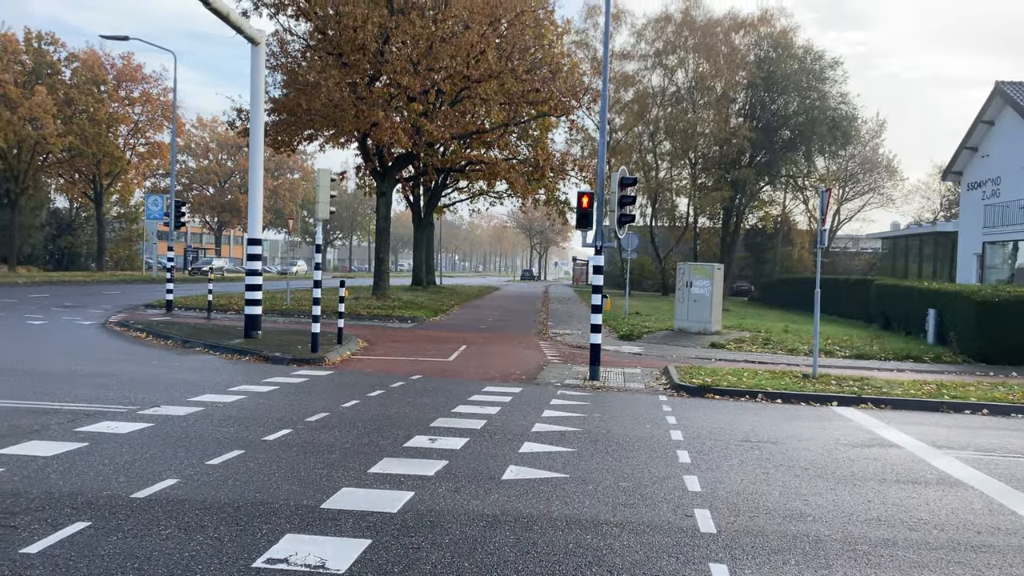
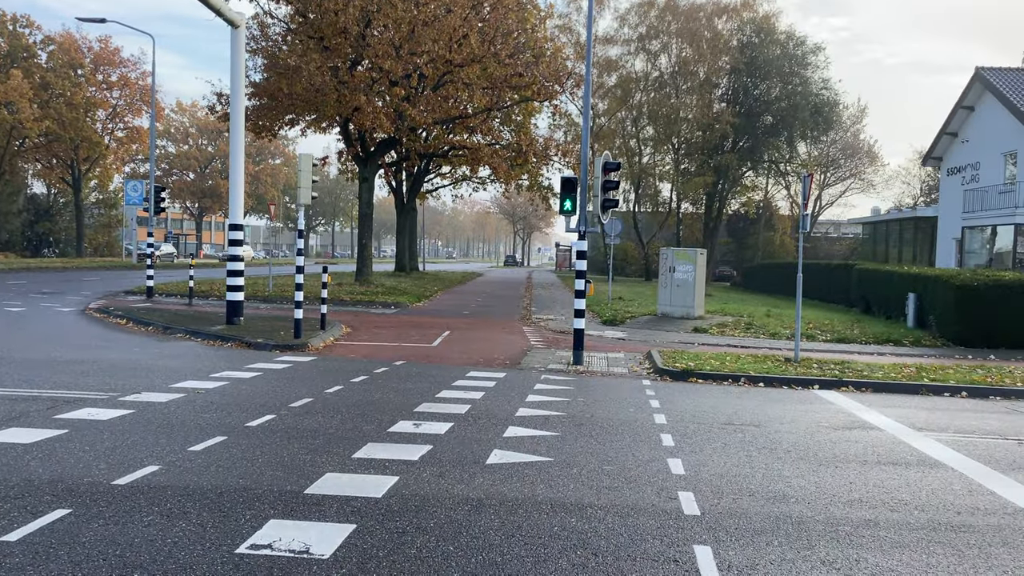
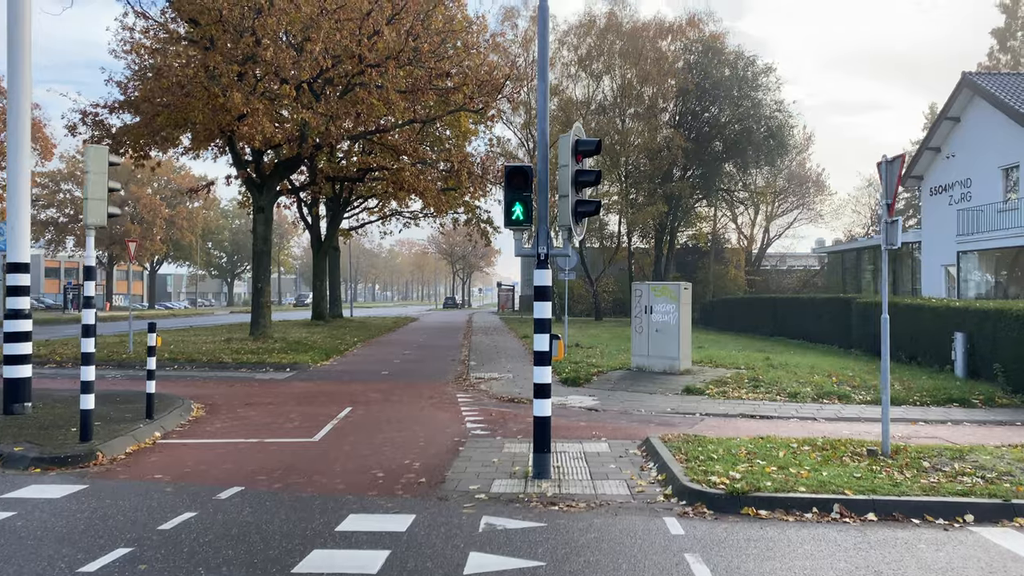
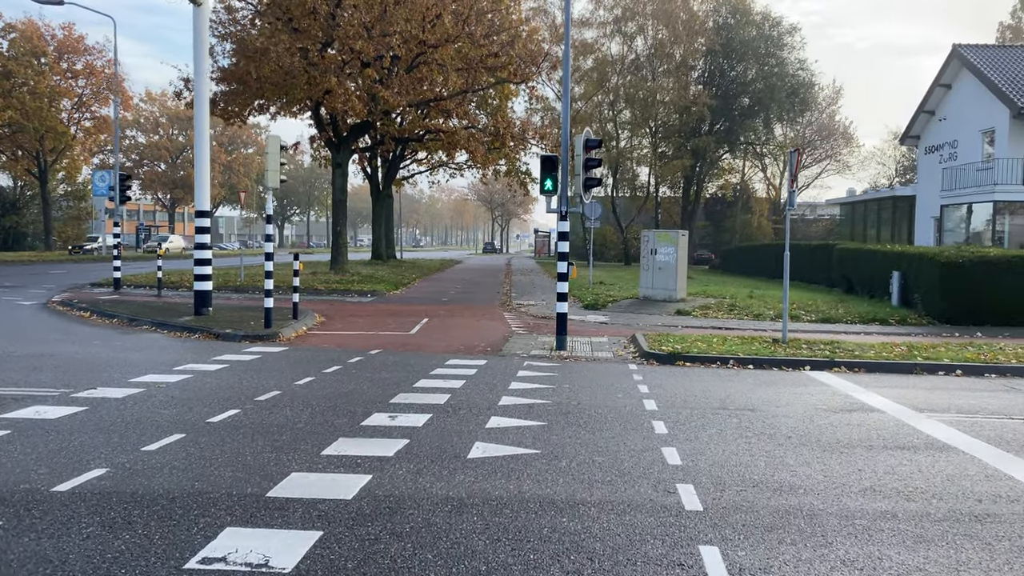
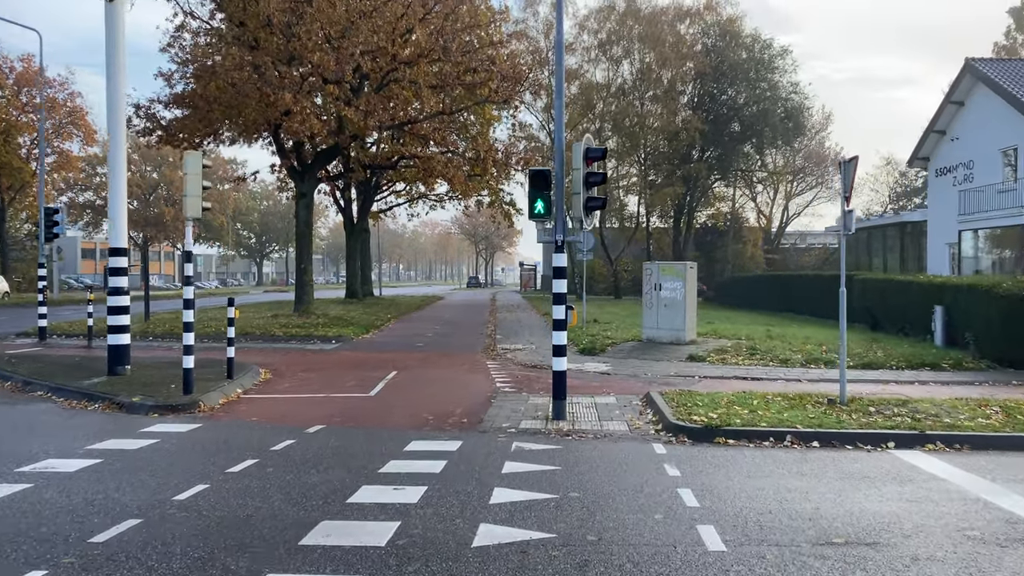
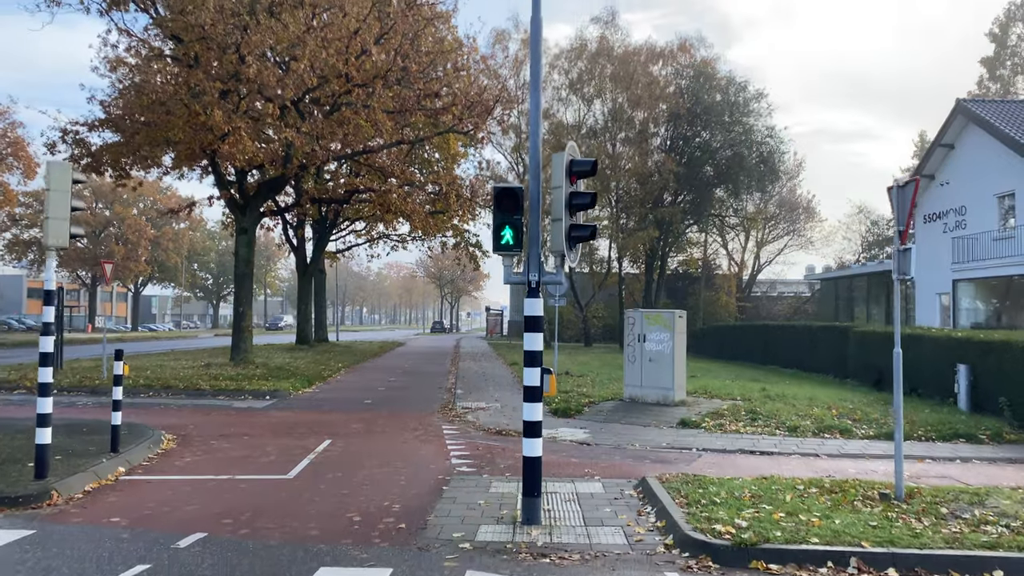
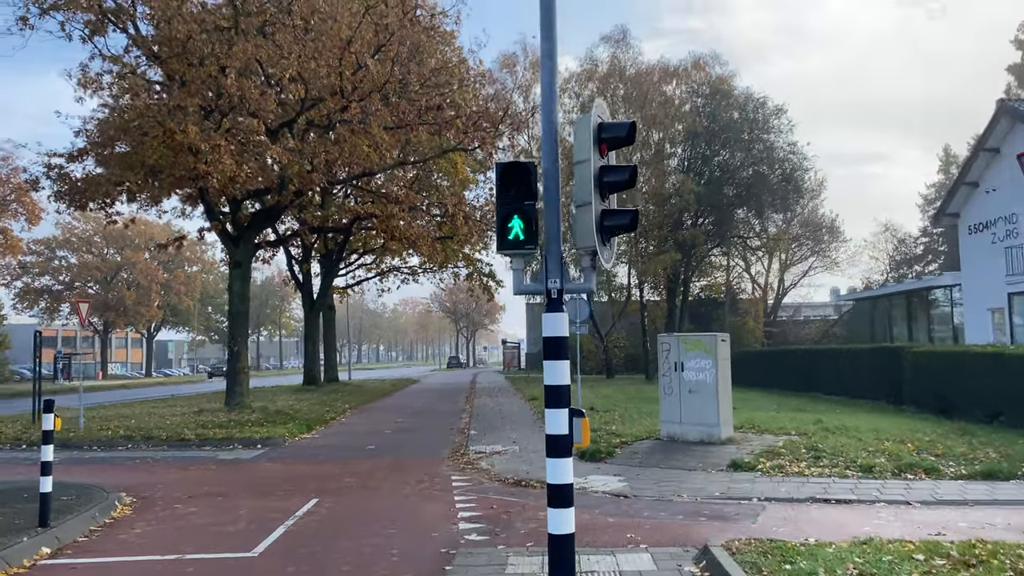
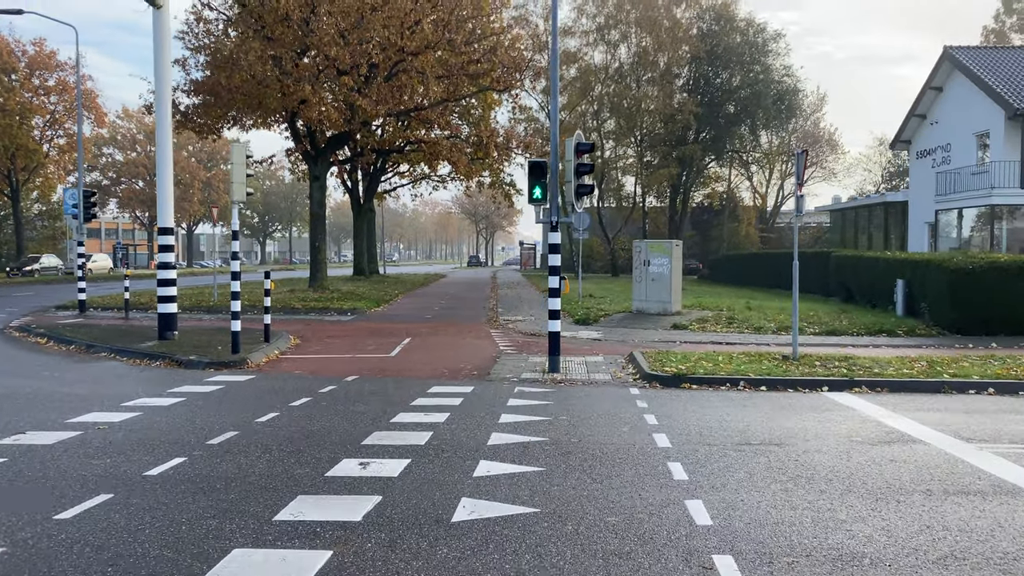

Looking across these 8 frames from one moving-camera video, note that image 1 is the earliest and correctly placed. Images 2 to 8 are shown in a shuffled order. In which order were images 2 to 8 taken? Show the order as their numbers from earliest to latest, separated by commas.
2, 4, 8, 5, 3, 6, 7
